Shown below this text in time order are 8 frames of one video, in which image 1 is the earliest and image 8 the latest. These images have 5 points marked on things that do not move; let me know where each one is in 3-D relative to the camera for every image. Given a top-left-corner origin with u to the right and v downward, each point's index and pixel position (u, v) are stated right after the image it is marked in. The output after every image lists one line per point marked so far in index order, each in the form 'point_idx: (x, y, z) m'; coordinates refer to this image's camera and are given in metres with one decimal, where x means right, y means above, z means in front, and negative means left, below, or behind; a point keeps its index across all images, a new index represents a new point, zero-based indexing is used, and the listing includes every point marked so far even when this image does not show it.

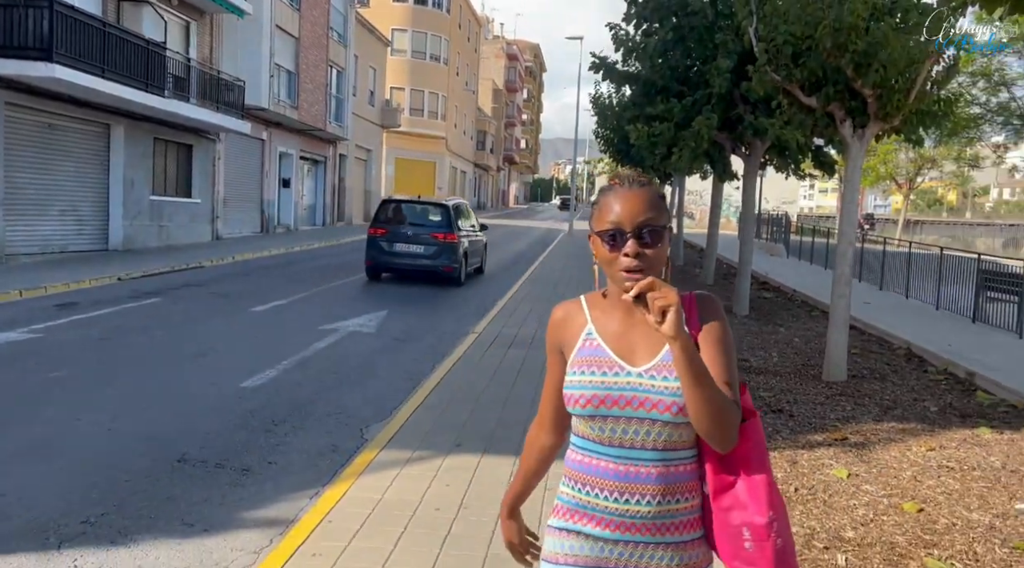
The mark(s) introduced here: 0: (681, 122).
0: (+2.8, +2.6, +13.1) m
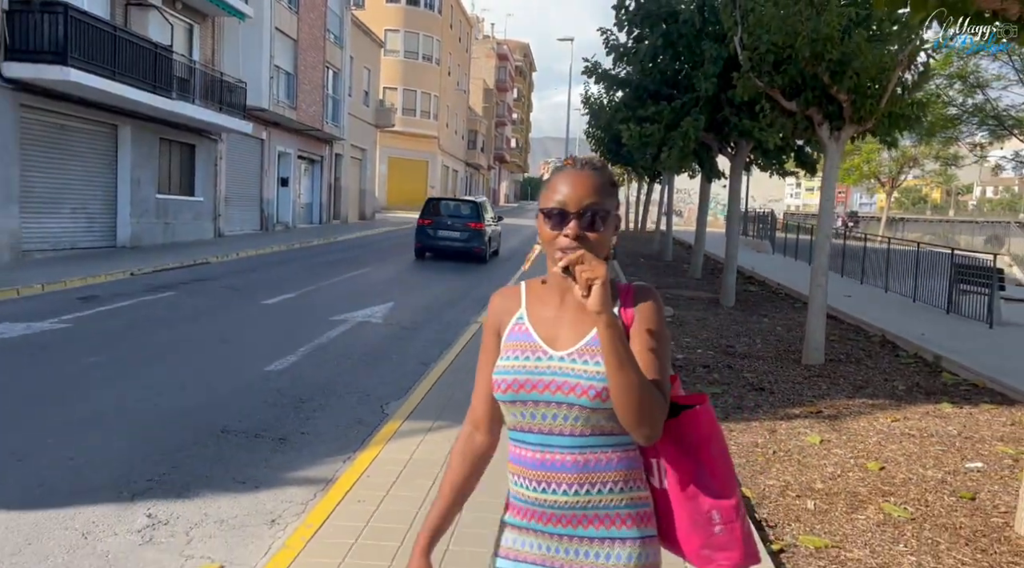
0: (+2.7, +2.8, +13.8) m
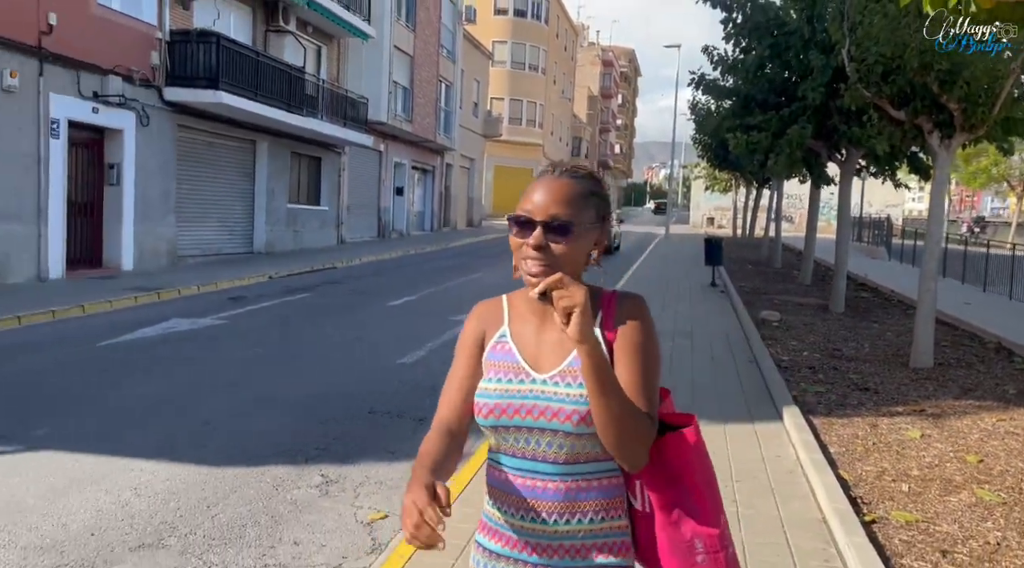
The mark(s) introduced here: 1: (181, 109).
0: (+4.7, +2.7, +14.0) m
1: (-7.1, +3.7, +16.9) m
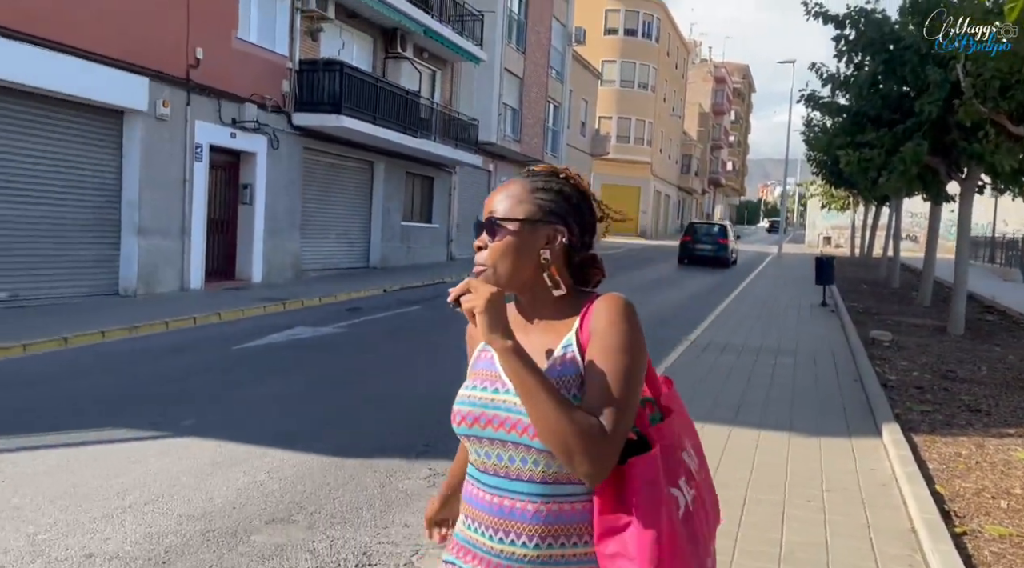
0: (+6.6, +2.3, +13.7) m
1: (-4.7, +3.5, +18.2) m
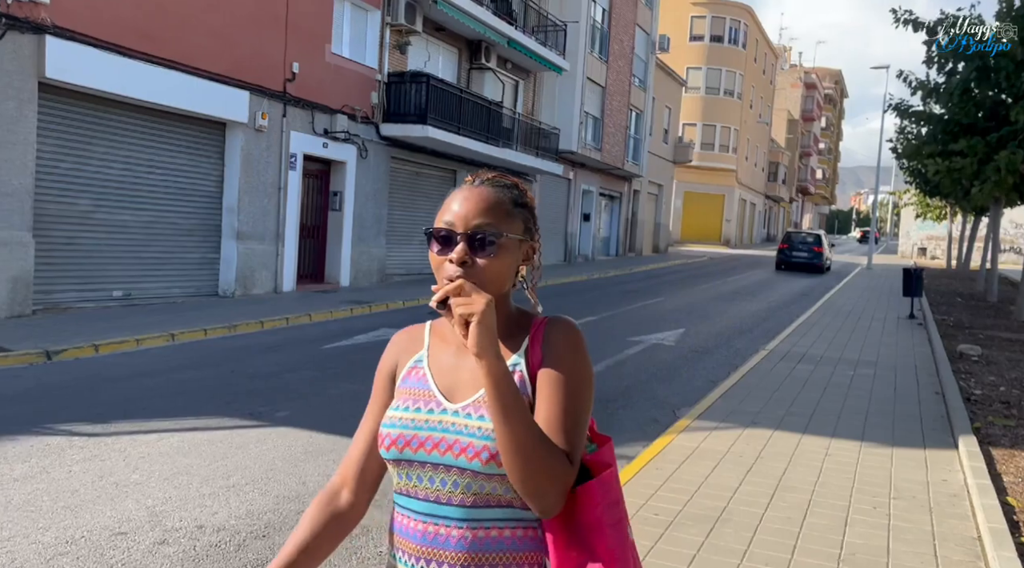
0: (+7.9, +2.1, +13.3) m
1: (-2.8, +3.4, +18.9) m
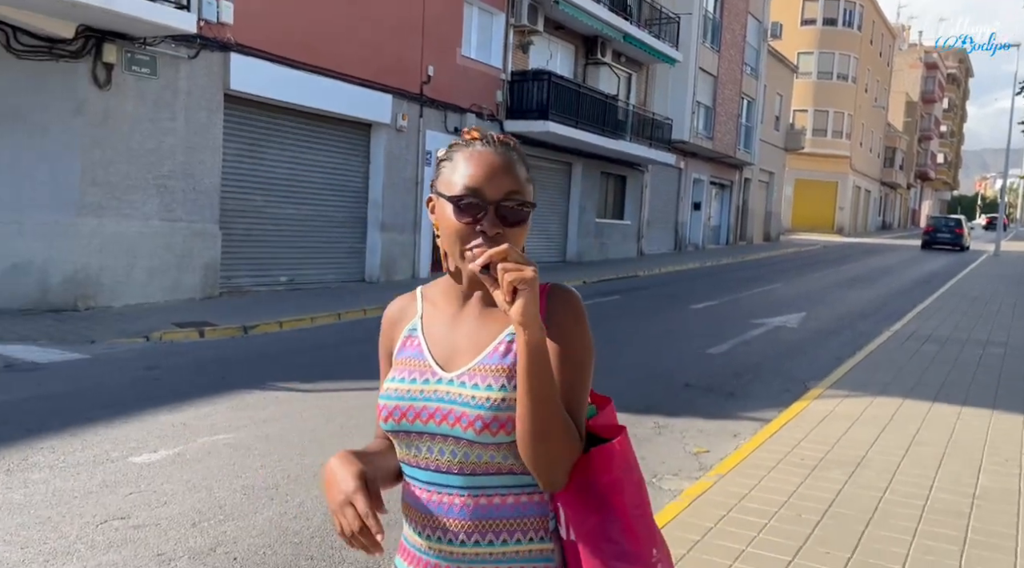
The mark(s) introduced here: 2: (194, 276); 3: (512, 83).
0: (+10.1, +2.4, +13.1) m
1: (+0.1, +3.7, +19.9) m
2: (-4.8, +0.1, +12.1) m
3: (0.0, +4.9, +19.4) m
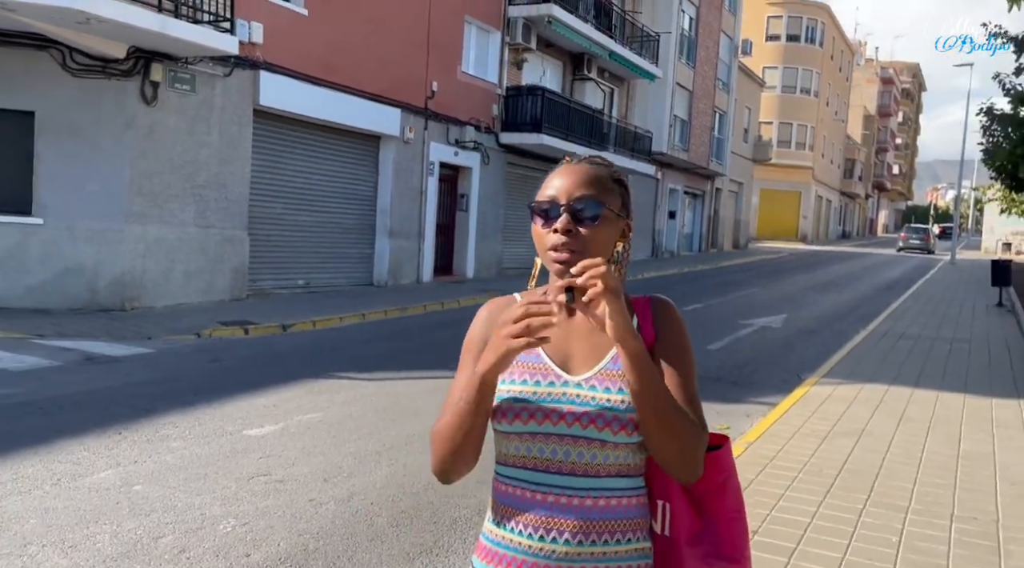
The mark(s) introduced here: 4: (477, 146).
0: (+10.2, +2.3, +14.5) m
1: (0.0, +3.6, +21.0) m
2: (-4.6, +0.1, +12.8) m
3: (-0.1, +4.8, +20.4) m
4: (-0.9, +3.3, +19.3) m
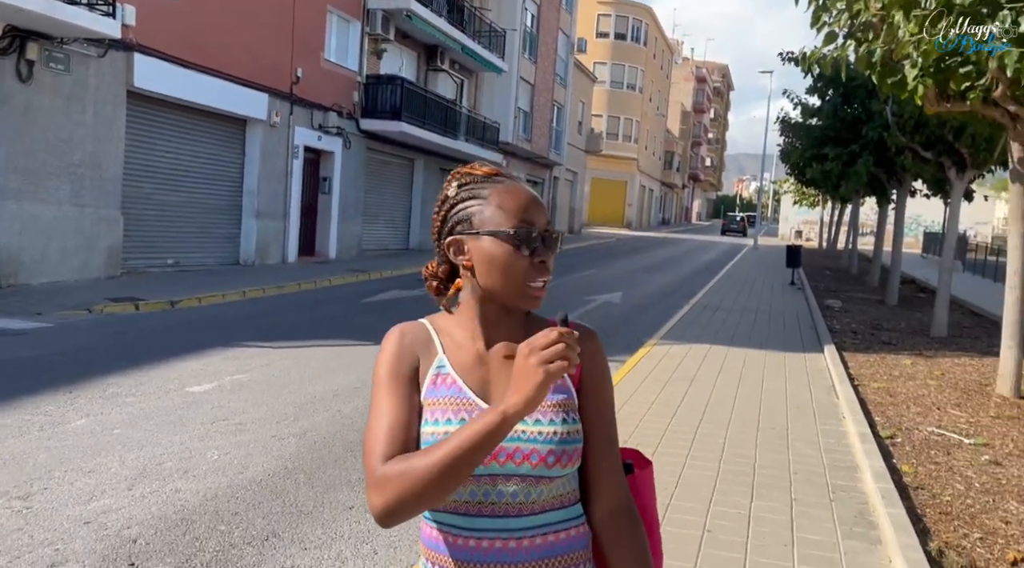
0: (+7.4, +2.8, +17.7) m
1: (-3.9, +4.1, +21.8) m
2: (-6.7, +0.4, +13.0) m
3: (-3.9, +5.3, +21.2) m
4: (-4.4, +3.8, +20.1) m
